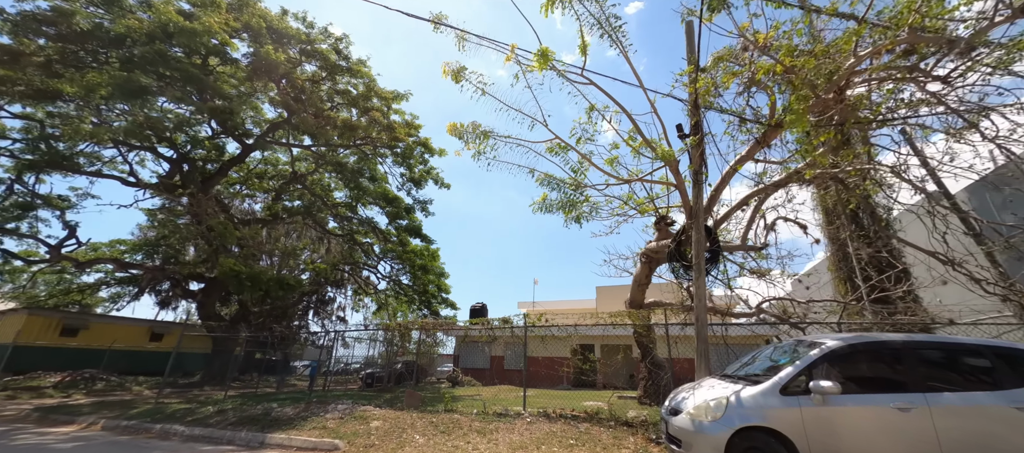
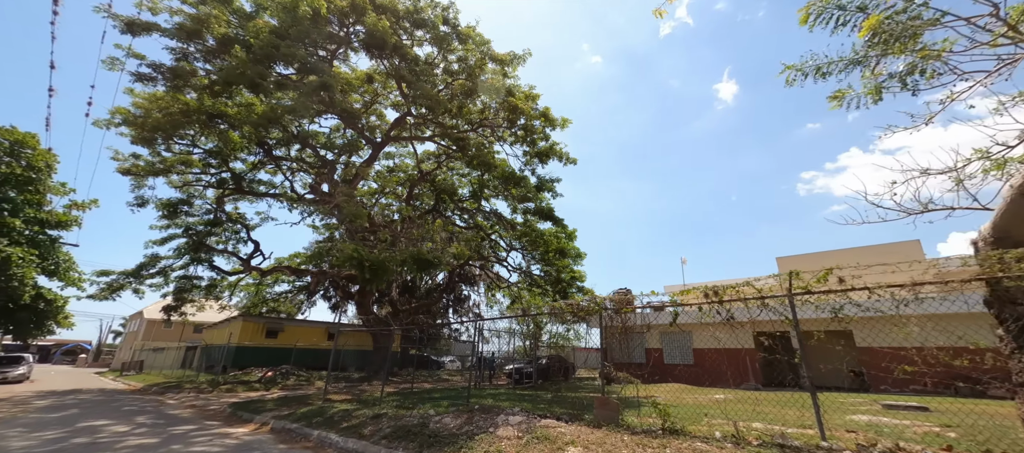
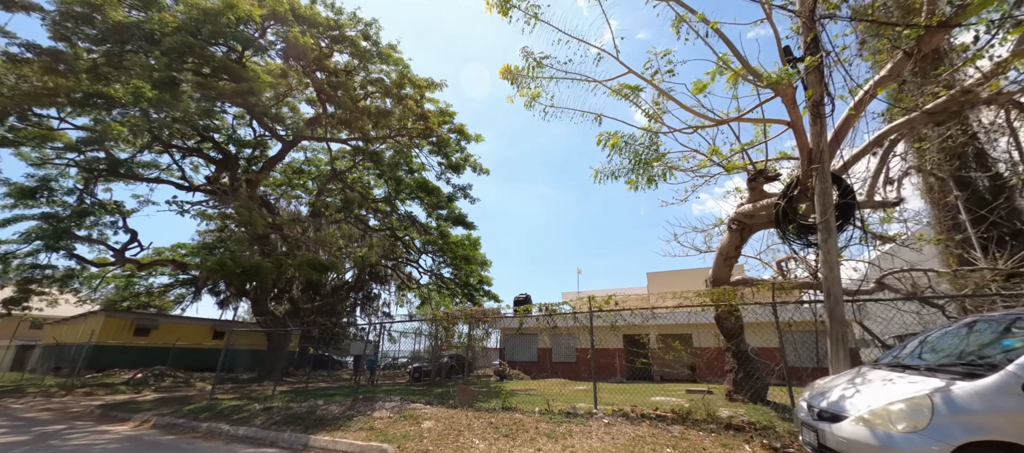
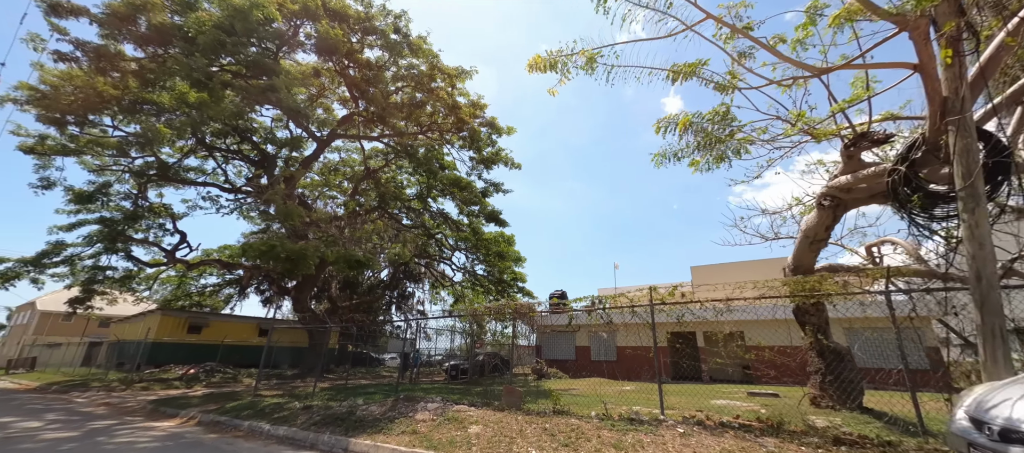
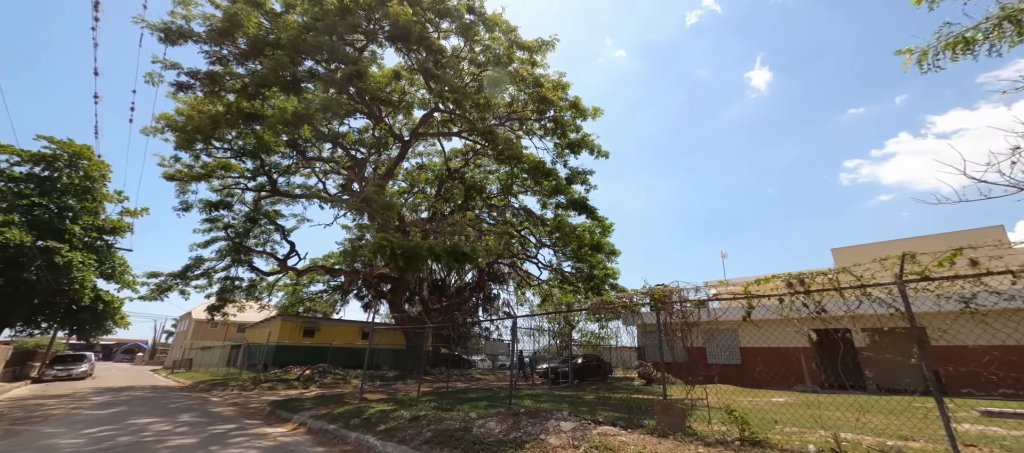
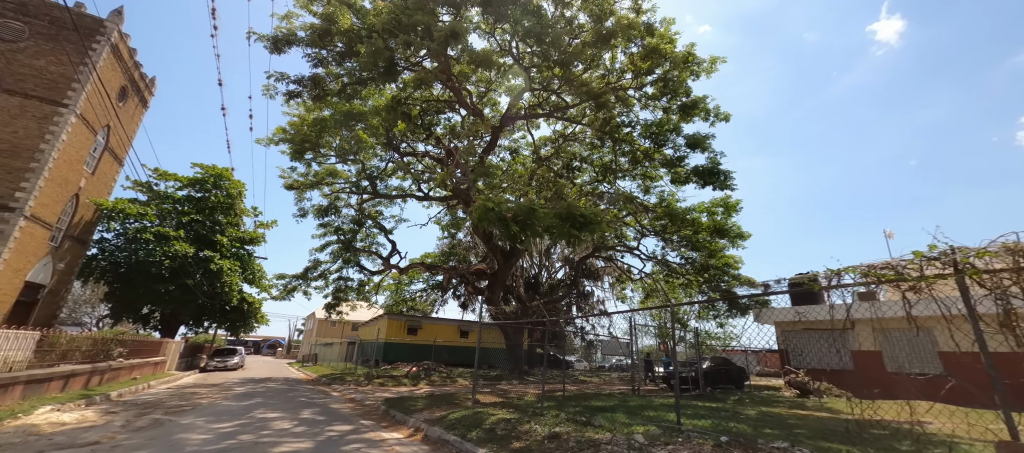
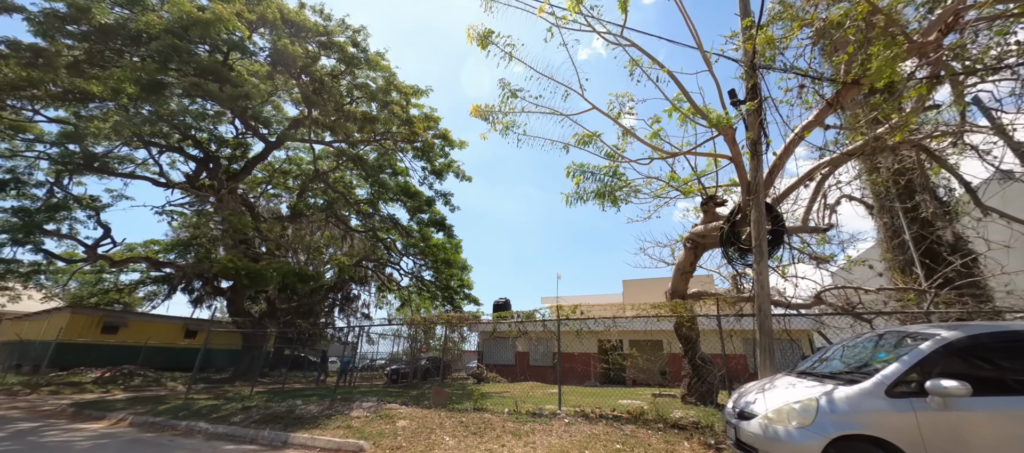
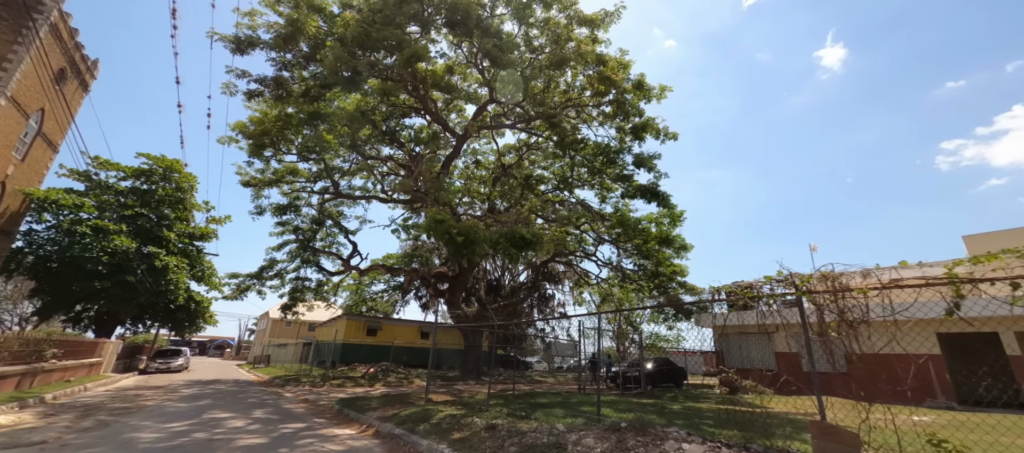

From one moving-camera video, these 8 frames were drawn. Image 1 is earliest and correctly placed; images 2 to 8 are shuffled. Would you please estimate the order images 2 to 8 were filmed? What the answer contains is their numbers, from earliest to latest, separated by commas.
7, 3, 4, 2, 5, 8, 6
